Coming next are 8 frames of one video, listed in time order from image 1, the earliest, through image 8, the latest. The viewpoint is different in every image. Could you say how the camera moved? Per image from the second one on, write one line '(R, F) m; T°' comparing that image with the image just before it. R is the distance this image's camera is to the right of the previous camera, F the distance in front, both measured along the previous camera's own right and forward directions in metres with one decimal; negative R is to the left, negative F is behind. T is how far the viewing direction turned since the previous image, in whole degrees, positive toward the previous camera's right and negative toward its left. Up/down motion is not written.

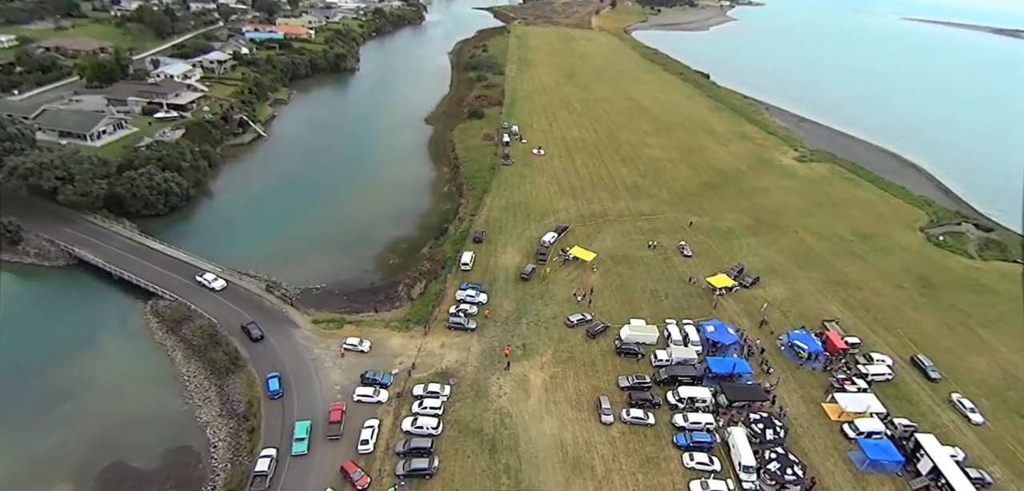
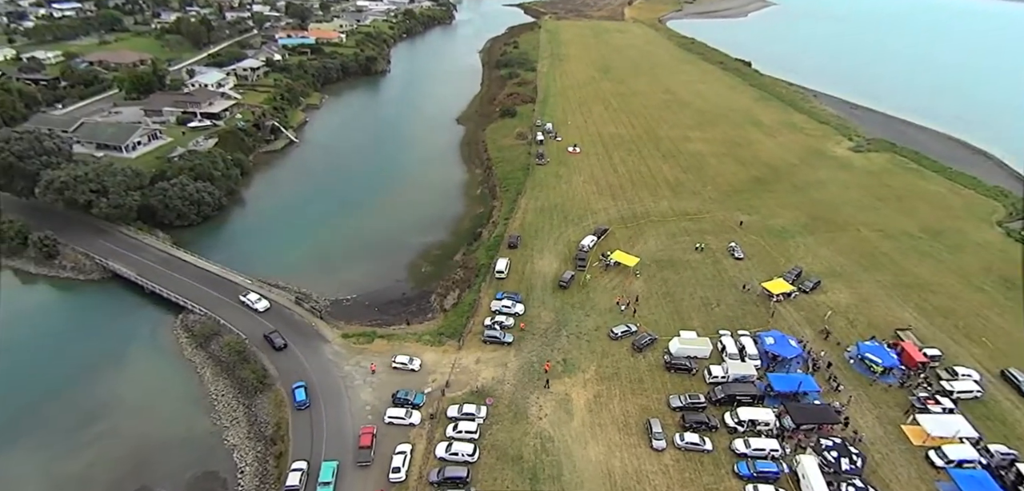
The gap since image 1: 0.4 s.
(-0.3, +1.8) m; -4°
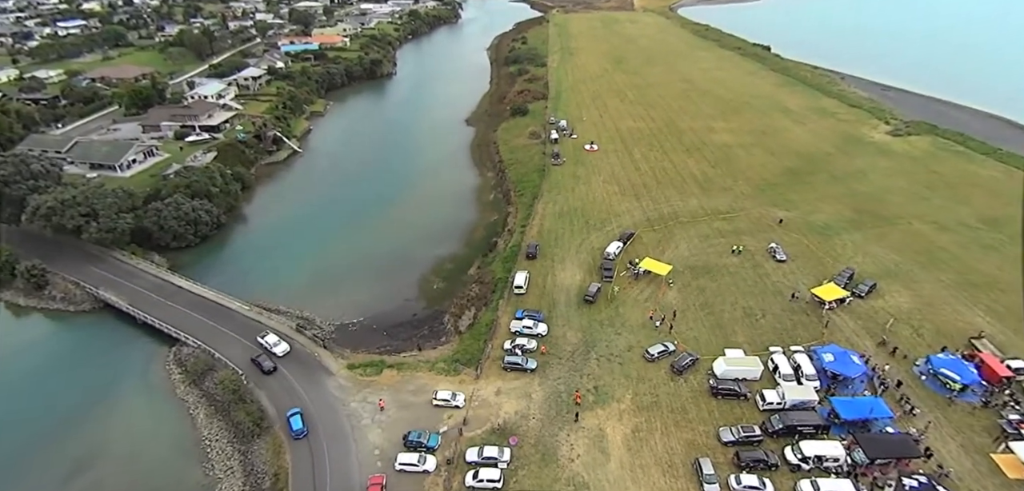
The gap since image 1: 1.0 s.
(-0.2, +2.7) m; -2°
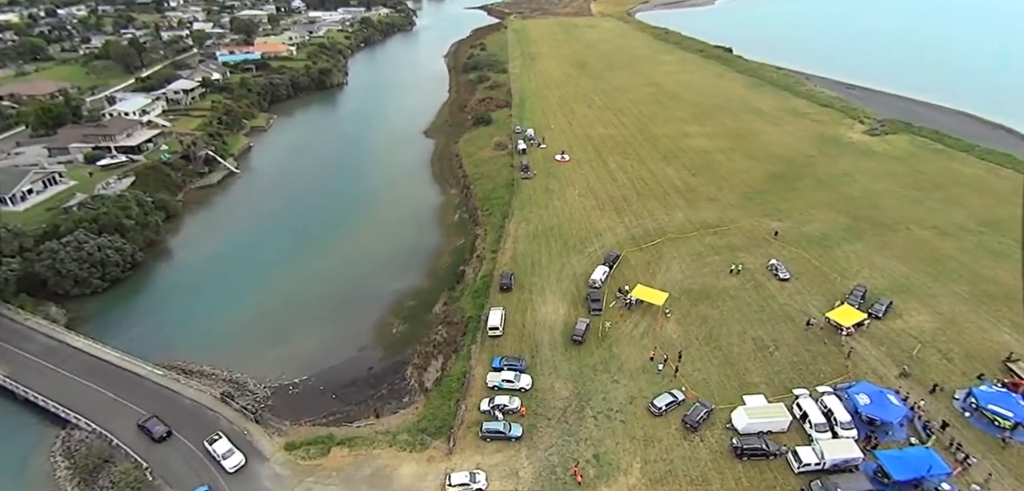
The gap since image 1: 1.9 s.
(-0.2, +4.3) m; +4°
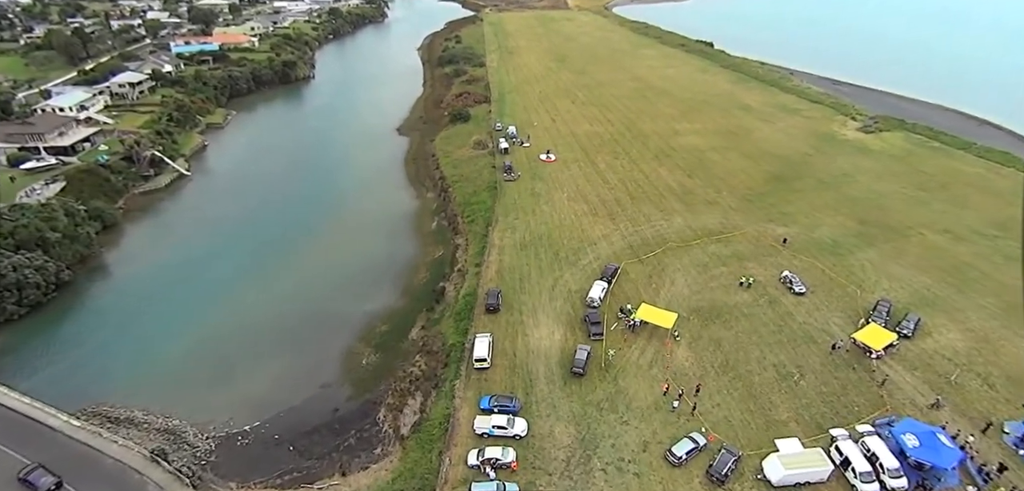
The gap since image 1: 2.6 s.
(-0.5, +3.3) m; +3°
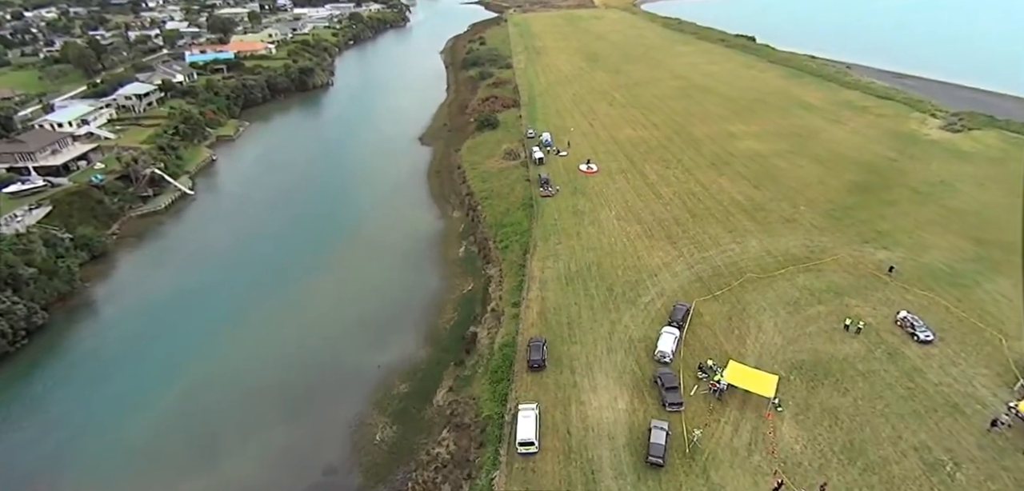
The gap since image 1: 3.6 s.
(-1.0, +4.6) m; -3°
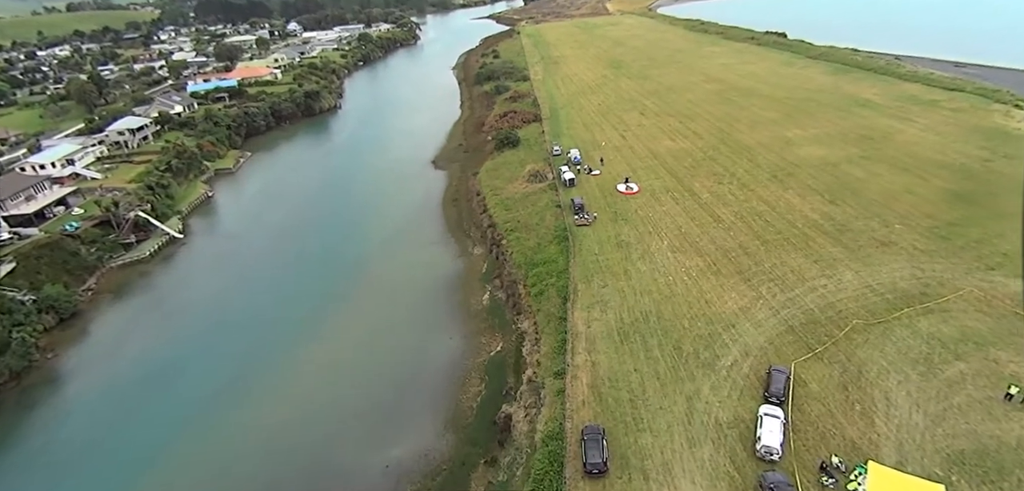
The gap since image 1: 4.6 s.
(-0.7, +4.6) m; -2°
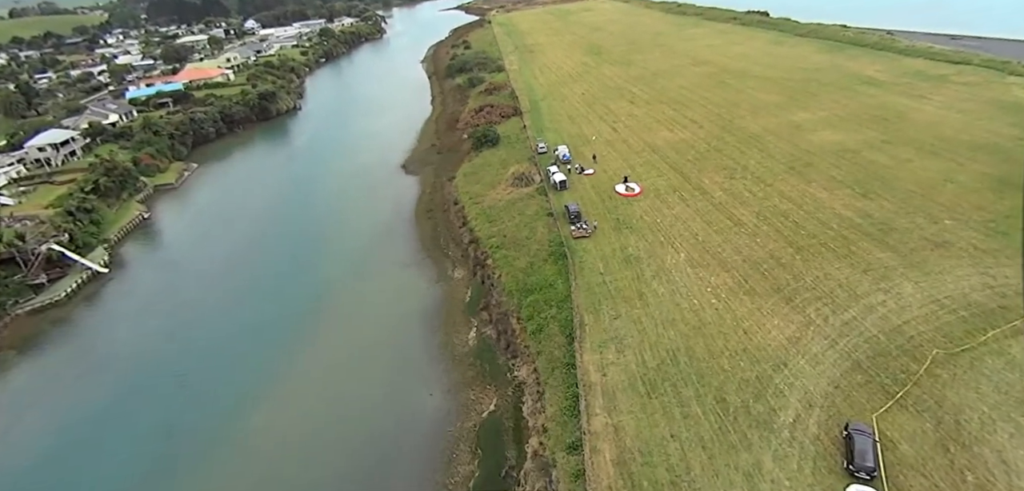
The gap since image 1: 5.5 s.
(-0.2, +4.1) m; +2°
